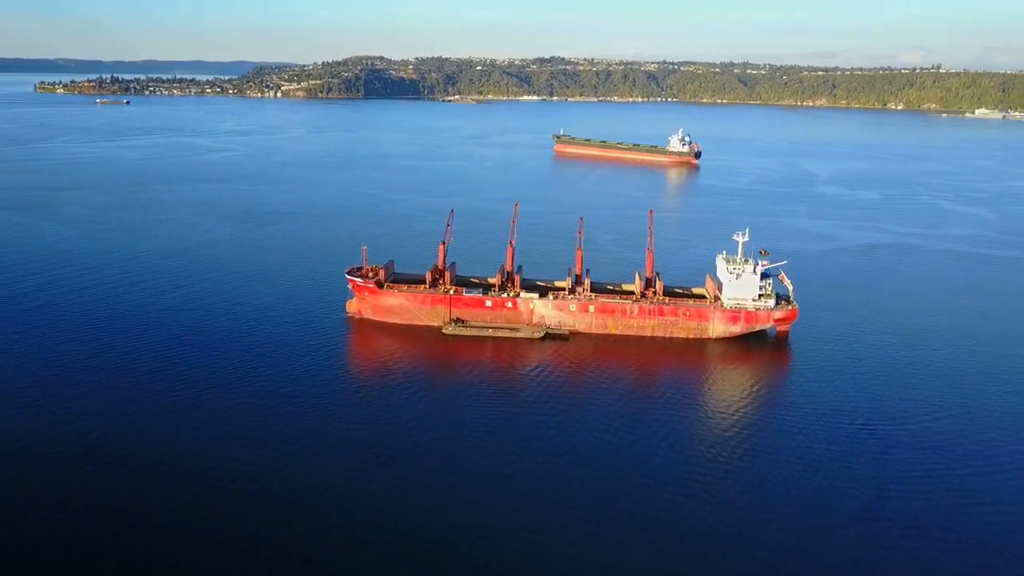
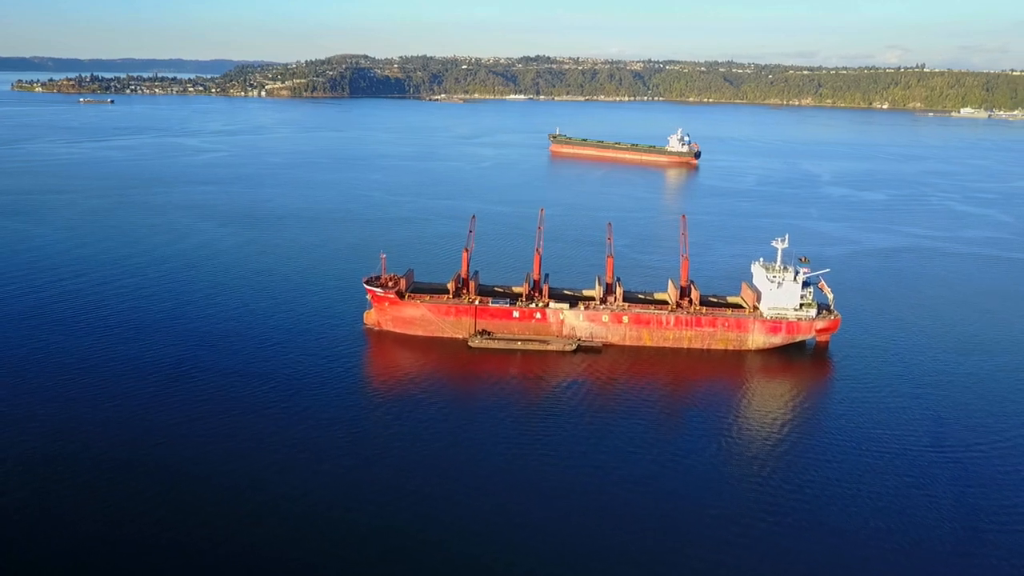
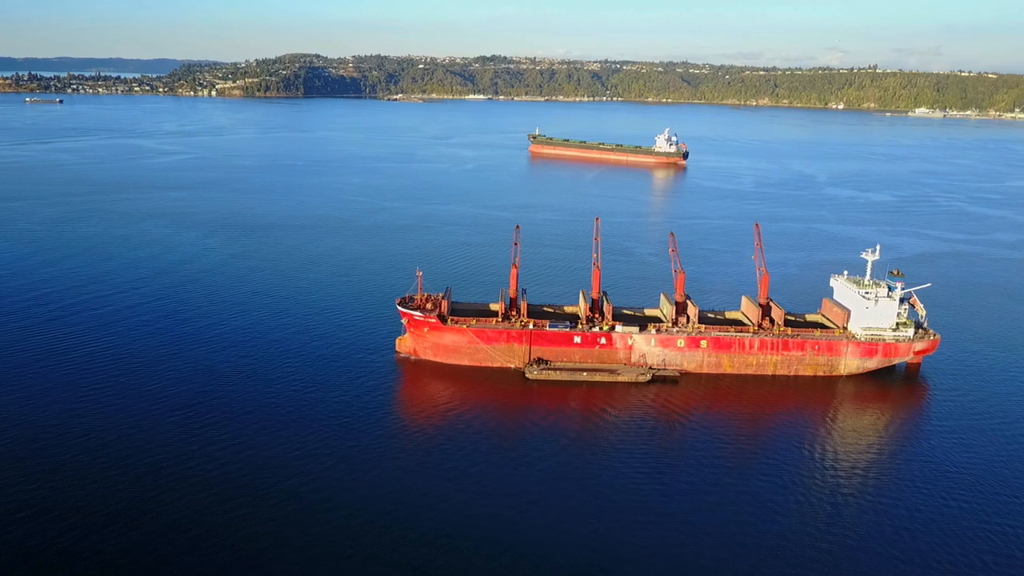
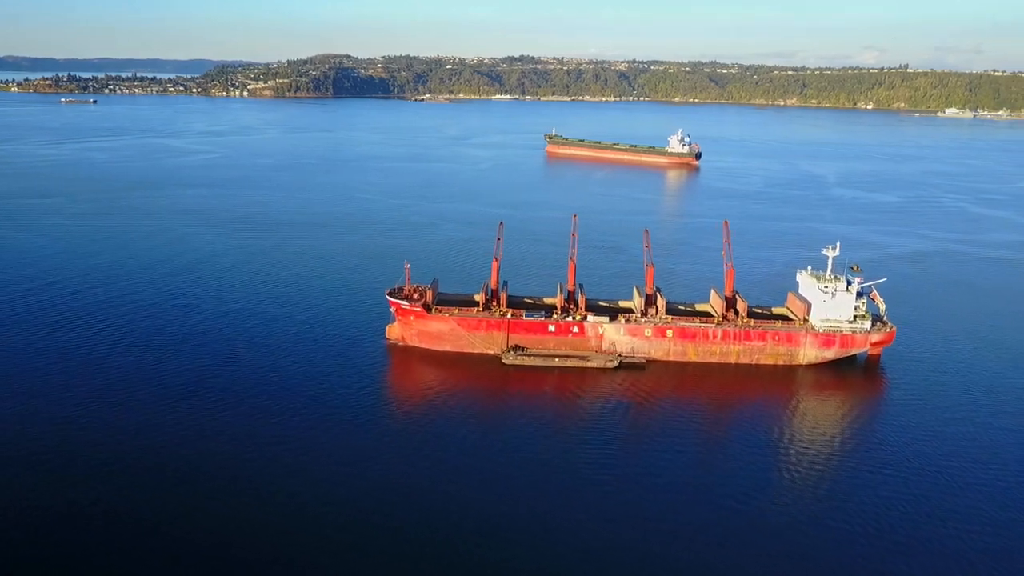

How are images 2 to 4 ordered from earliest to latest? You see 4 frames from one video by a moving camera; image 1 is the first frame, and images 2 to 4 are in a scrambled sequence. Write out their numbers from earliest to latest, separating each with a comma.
2, 4, 3
